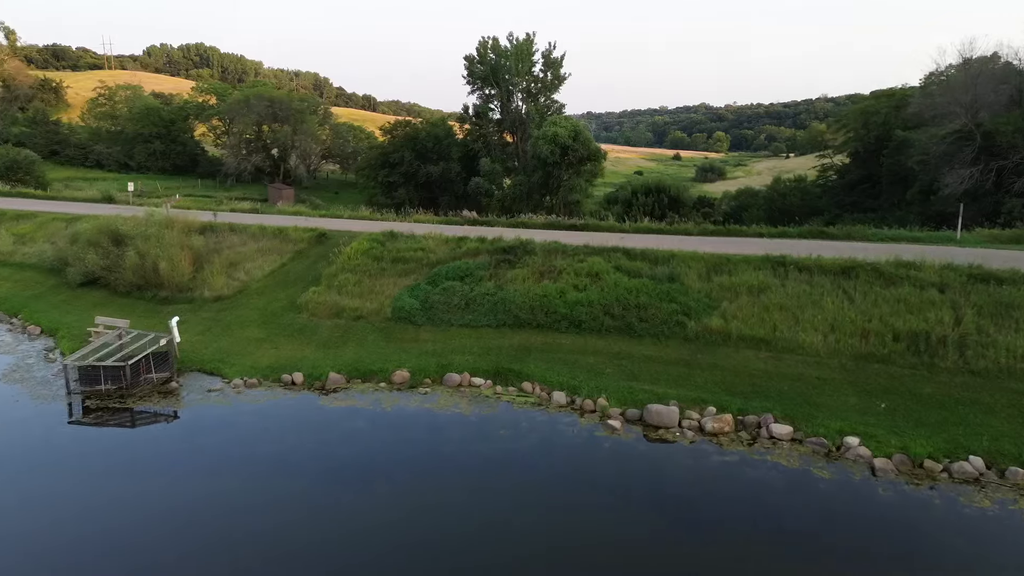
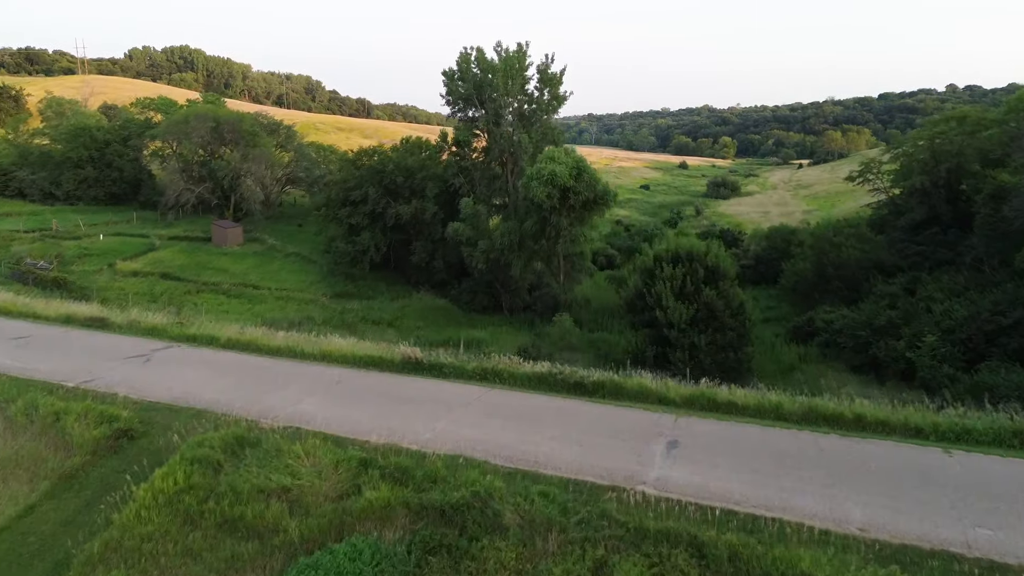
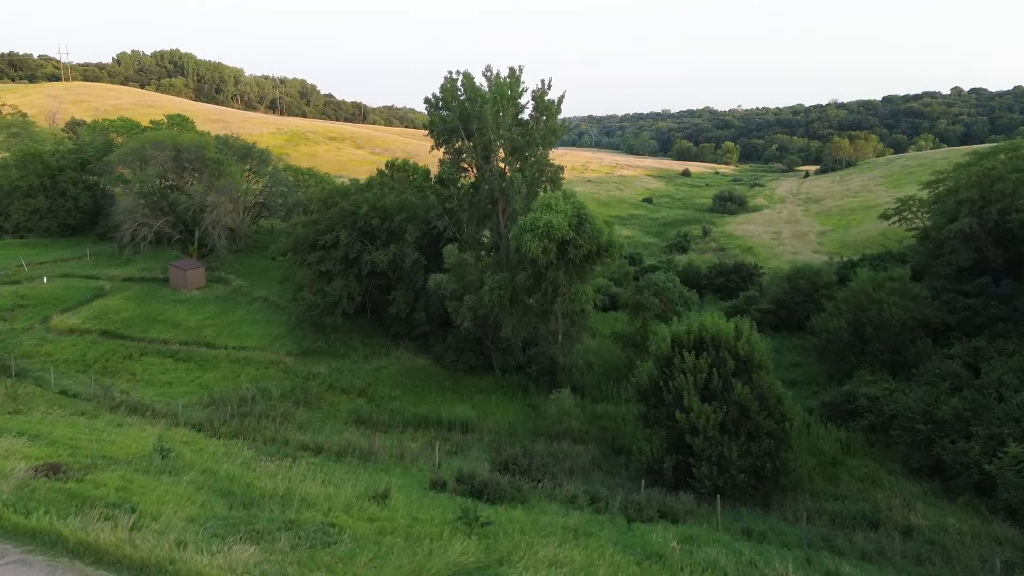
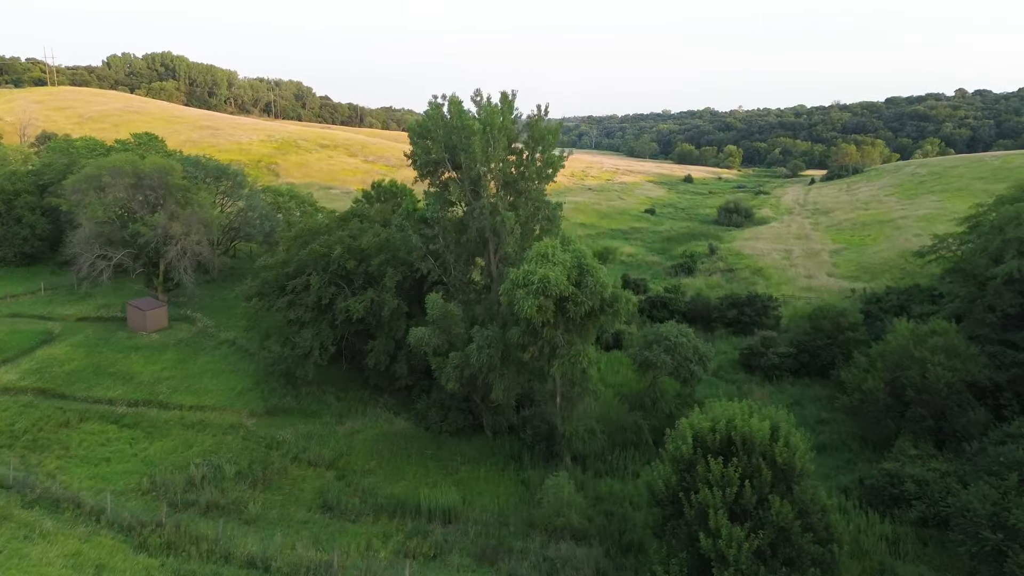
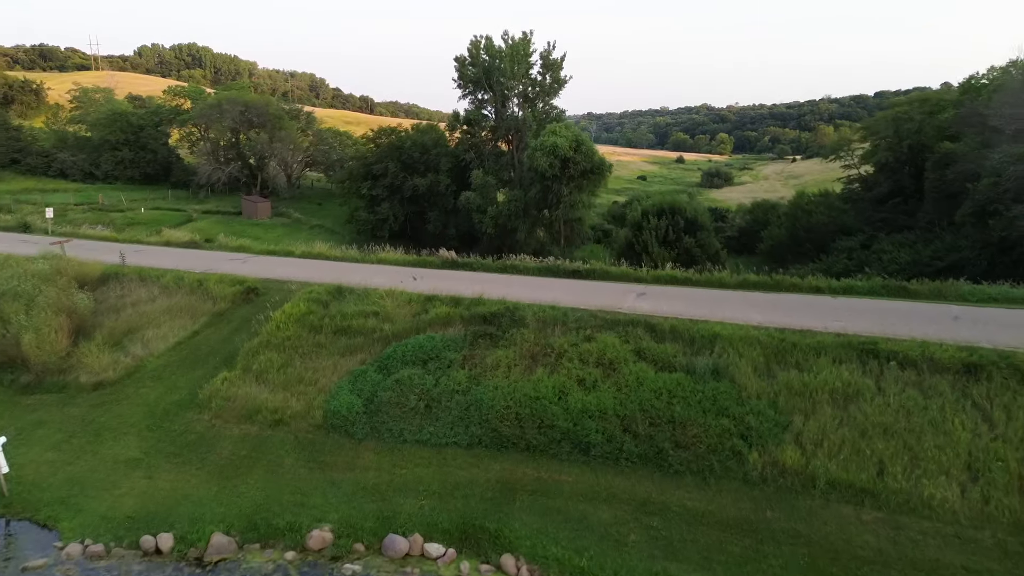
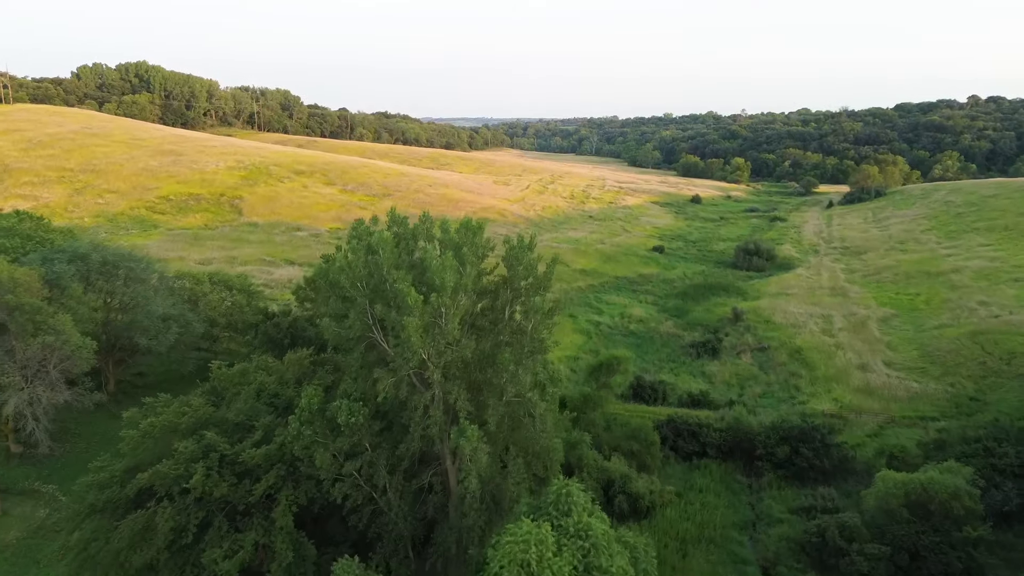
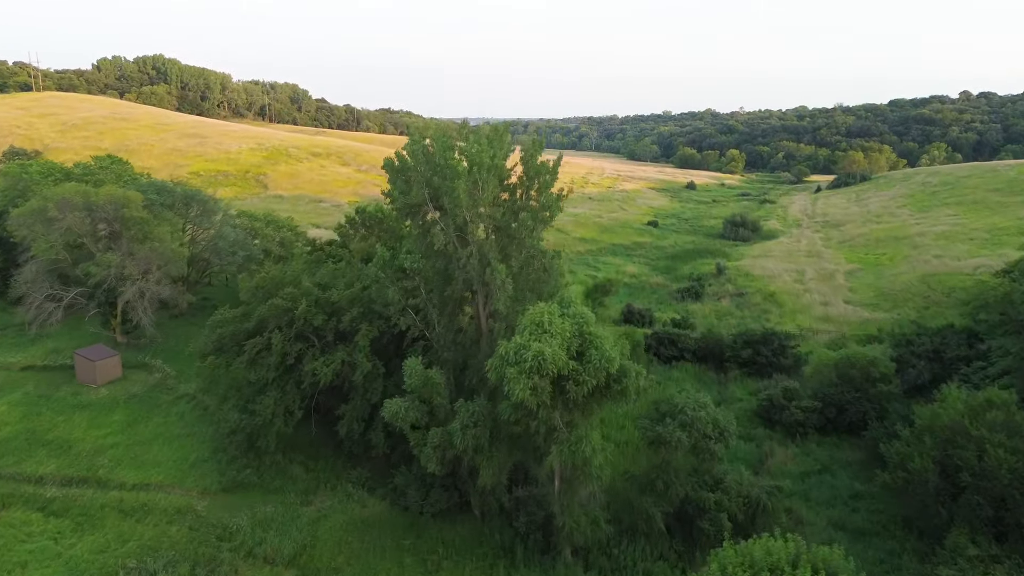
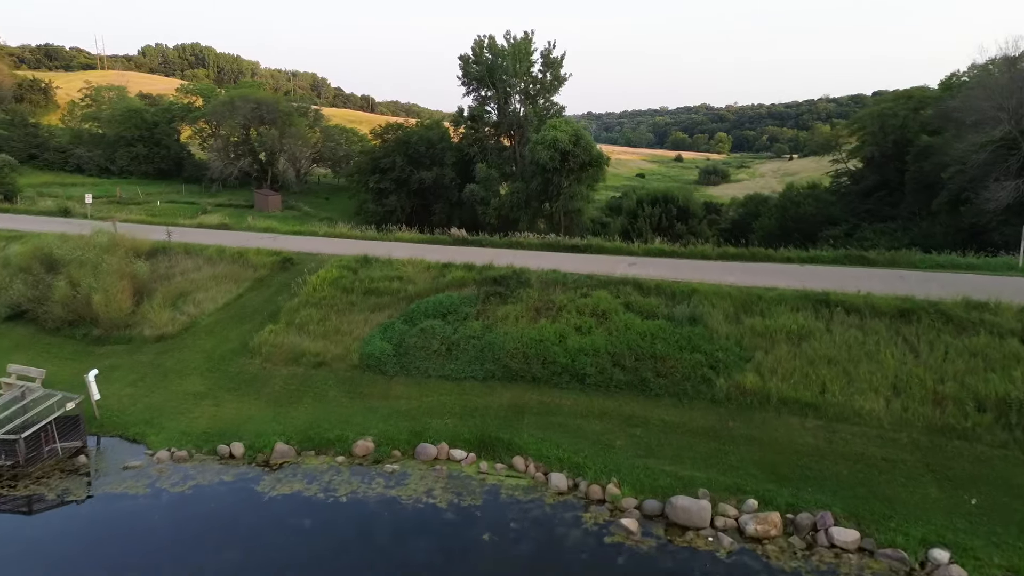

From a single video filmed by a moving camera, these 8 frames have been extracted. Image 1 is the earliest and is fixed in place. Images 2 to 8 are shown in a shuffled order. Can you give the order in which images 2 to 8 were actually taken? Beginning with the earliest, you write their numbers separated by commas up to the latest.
8, 5, 2, 3, 4, 7, 6
